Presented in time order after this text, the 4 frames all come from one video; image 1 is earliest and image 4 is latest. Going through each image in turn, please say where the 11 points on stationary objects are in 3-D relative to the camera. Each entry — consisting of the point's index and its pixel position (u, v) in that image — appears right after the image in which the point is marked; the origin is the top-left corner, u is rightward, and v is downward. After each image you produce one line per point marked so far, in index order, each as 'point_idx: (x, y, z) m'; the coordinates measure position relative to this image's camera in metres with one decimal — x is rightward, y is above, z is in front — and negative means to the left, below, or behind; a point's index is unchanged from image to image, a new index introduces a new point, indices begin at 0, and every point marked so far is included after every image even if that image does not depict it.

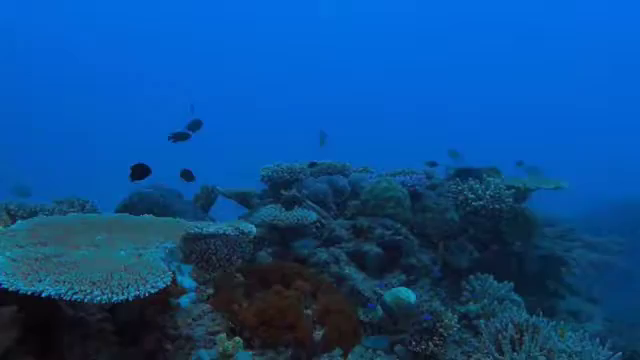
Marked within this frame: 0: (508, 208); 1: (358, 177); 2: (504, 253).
0: (+2.5, -0.4, +7.5) m
1: (+0.6, 0.0, +8.4) m
2: (+2.5, -1.0, +7.8) m
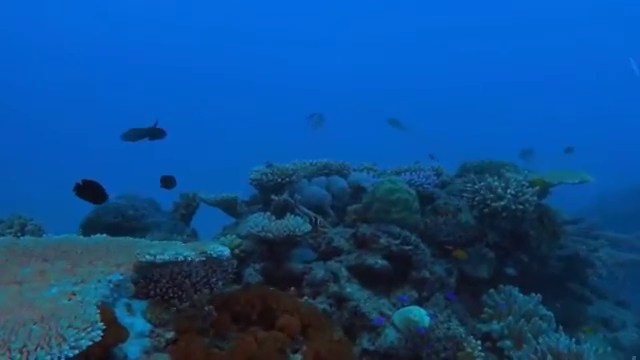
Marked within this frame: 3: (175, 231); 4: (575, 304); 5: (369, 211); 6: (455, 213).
0: (+2.4, -0.3, +6.5) m
1: (+0.5, 0.0, +7.5) m
2: (+2.5, -0.9, +6.8) m
3: (-1.7, -0.6, +6.5) m
4: (+3.8, -1.9, +8.4) m
5: (+0.6, -0.4, +6.5) m
6: (+1.6, -0.4, +6.7) m
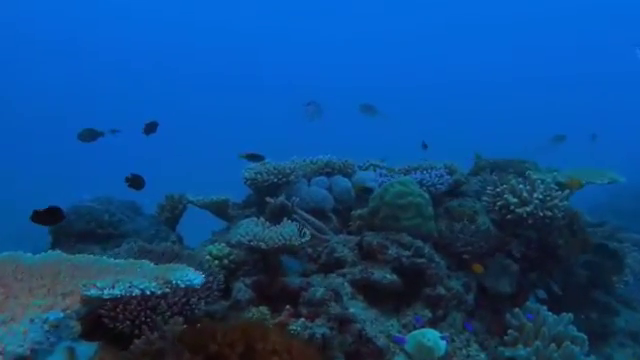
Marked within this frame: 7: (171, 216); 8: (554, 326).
0: (+2.4, -0.4, +5.7) m
1: (+0.5, 0.0, +6.7) m
2: (+2.5, -1.0, +6.0) m
3: (-1.7, -0.6, +5.8) m
4: (+3.8, -1.9, +7.7) m
5: (+0.6, -0.4, +5.8) m
6: (+1.6, -0.4, +5.9) m
7: (-1.7, -0.4, +6.6) m
8: (+2.2, -1.4, +5.2) m
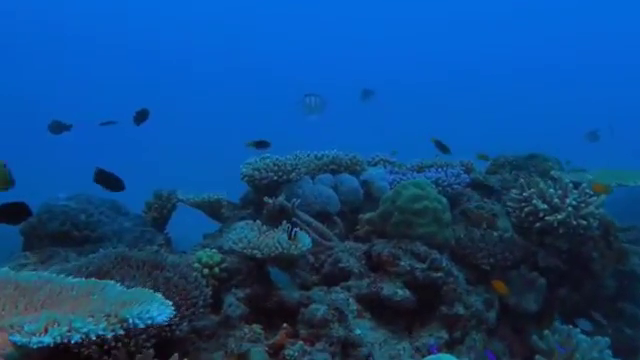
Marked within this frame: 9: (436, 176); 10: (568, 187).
0: (+2.5, -0.4, +5.0) m
1: (+0.6, 0.0, +6.0) m
2: (+2.5, -1.0, +5.4) m
3: (-1.6, -0.6, +5.2) m
4: (+3.9, -1.9, +7.0) m
5: (+0.6, -0.4, +5.1) m
6: (+1.6, -0.4, +5.3) m
7: (-1.7, -0.4, +6.0) m
8: (+2.2, -1.4, +4.6) m
9: (+1.3, 0.0, +6.3) m
10: (+2.3, -0.1, +5.3) m
